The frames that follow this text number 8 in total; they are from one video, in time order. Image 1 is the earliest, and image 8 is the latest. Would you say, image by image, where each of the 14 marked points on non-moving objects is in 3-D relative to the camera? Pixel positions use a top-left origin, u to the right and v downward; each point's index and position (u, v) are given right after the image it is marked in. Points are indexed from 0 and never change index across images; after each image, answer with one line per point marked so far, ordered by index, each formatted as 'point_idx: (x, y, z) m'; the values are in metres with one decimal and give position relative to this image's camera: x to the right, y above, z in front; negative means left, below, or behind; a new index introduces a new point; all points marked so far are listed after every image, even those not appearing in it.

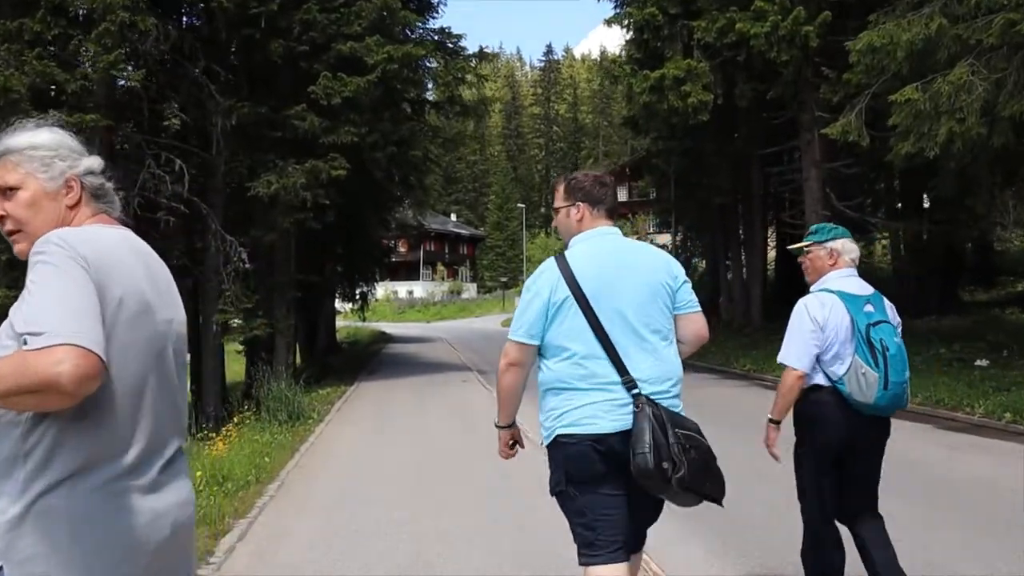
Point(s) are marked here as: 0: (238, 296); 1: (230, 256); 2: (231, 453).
0: (-5.2, -0.1, +17.0) m
1: (-5.5, +0.6, +17.0) m
2: (-3.1, -1.8, +9.7) m
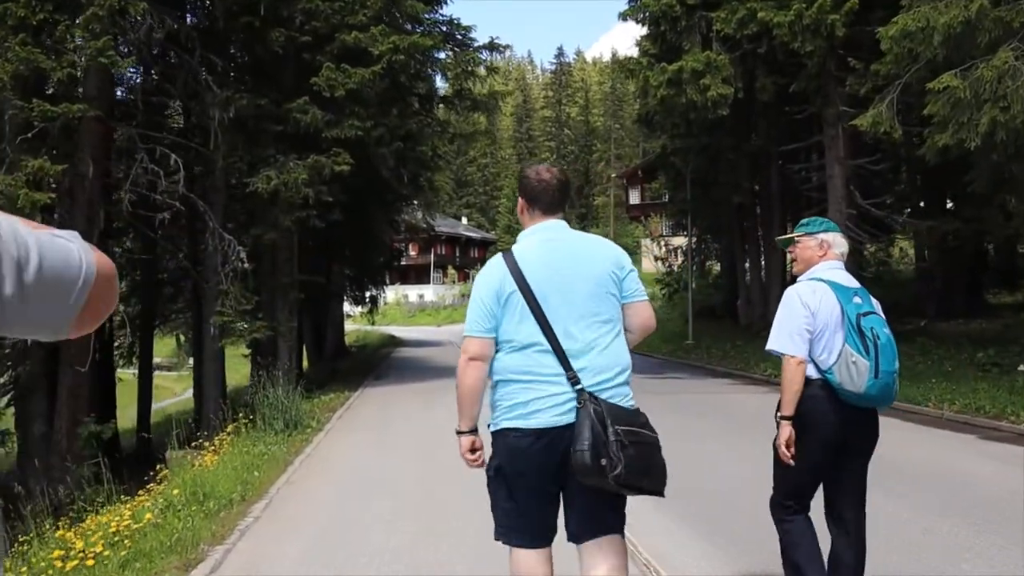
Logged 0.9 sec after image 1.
0: (-5.0, -0.2, +16.2) m
1: (-5.3, +0.6, +16.2) m
2: (-3.0, -1.8, +8.9) m
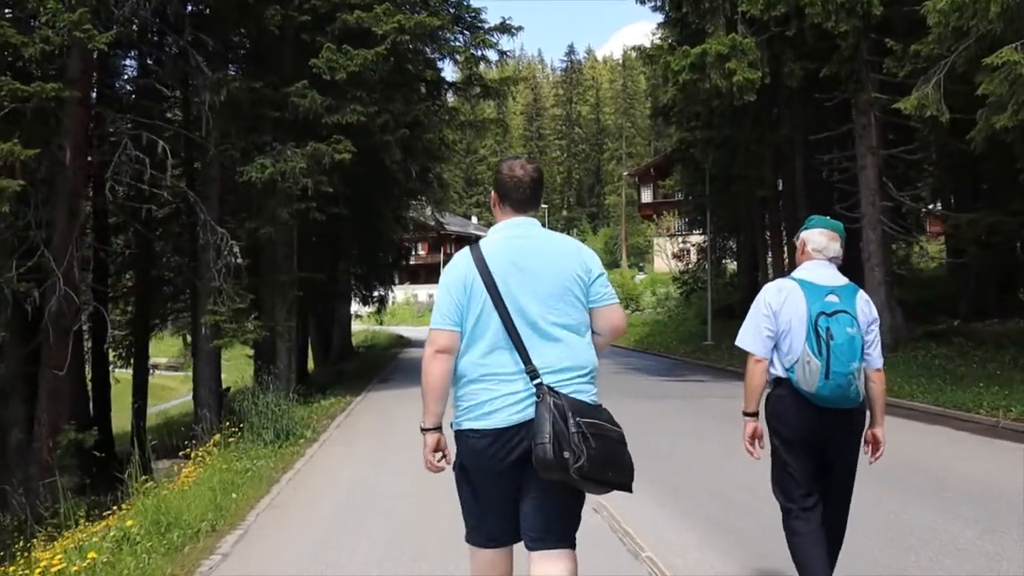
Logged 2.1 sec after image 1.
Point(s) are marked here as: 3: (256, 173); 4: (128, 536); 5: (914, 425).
0: (-4.8, -0.1, +15.1) m
1: (-5.0, +0.7, +15.1) m
2: (-2.8, -1.8, +7.8) m
3: (-4.3, +1.9, +14.7) m
4: (-2.7, -1.7, +6.2) m
5: (+6.3, -2.2, +13.8) m
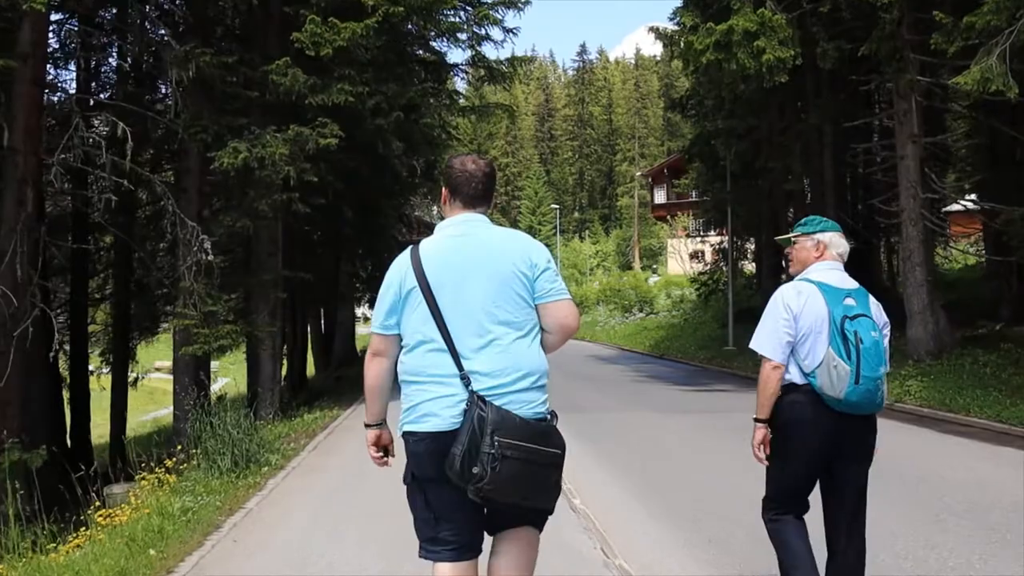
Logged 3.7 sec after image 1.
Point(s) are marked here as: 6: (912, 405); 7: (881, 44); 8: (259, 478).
0: (-4.7, -0.1, +13.5) m
1: (-5.0, +0.6, +13.5) m
2: (-2.9, -1.8, +6.2) m
3: (-4.2, +1.9, +13.1) m
4: (-2.7, -1.7, +4.5) m
5: (+6.4, -2.2, +12.1) m
6: (+7.2, -2.1, +15.9) m
7: (+7.2, +4.8, +17.2) m
8: (-2.6, -1.9, +8.9) m
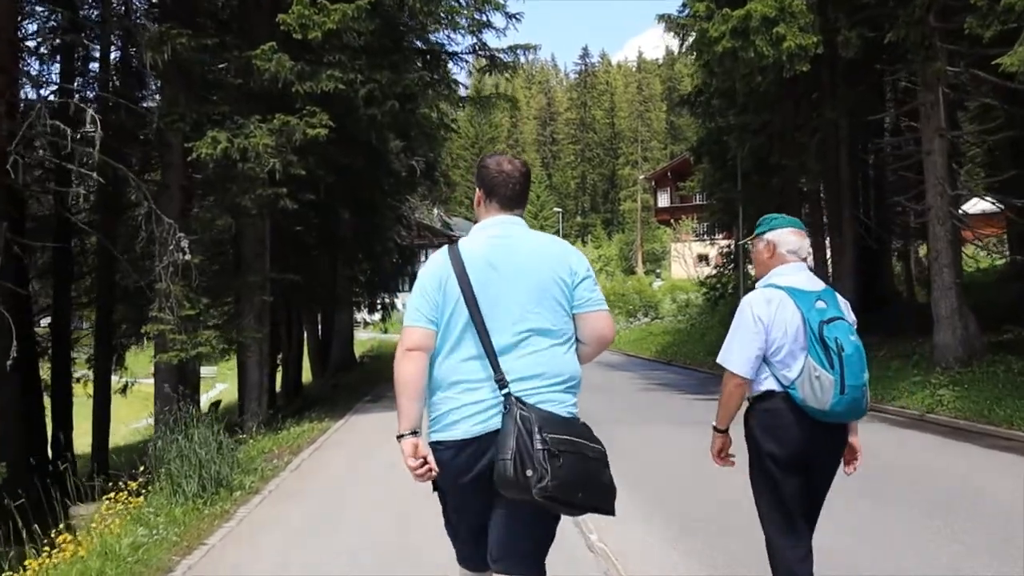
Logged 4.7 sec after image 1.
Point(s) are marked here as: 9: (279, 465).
0: (-4.6, -0.1, +12.4) m
1: (-4.9, +0.6, +12.5) m
2: (-2.8, -1.7, +5.1) m
3: (-4.2, +1.9, +12.1) m
4: (-2.7, -1.7, +3.4) m
5: (+6.4, -2.2, +11.0) m
6: (+7.3, -2.1, +14.9) m
7: (+7.3, +4.7, +16.2) m
8: (-2.5, -1.9, +7.9) m
9: (-2.7, -2.0, +10.1) m
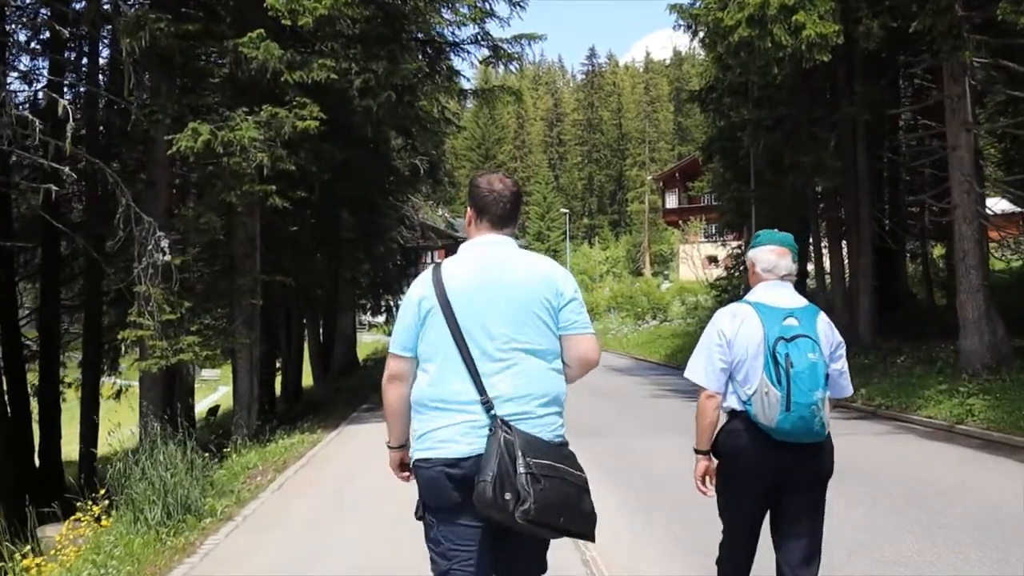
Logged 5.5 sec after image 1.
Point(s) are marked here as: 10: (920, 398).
0: (-4.6, -0.2, +11.7) m
1: (-4.9, +0.6, +11.7) m
2: (-2.8, -1.8, +4.3) m
3: (-4.1, +1.9, +11.3) m
4: (-2.7, -1.7, +2.6) m
5: (+6.5, -2.2, +10.1) m
6: (+7.3, -2.2, +14.0) m
7: (+7.4, +4.7, +15.3) m
8: (-2.5, -2.0, +7.1) m
9: (-2.7, -2.1, +9.3) m
10: (+7.6, -2.0, +16.4) m
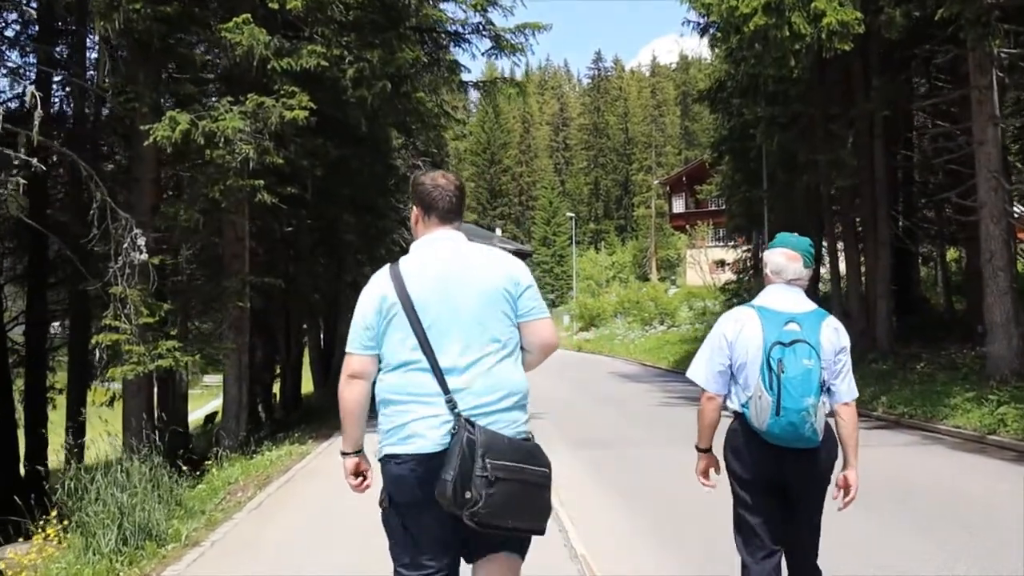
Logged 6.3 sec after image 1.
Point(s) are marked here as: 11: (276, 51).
0: (-4.6, -0.2, +10.9) m
1: (-4.8, +0.6, +10.9) m
2: (-2.8, -1.7, +3.5) m
3: (-4.1, +1.8, +10.5) m
4: (-2.7, -1.7, +1.9) m
5: (+6.5, -2.2, +9.3) m
6: (+7.4, -2.2, +13.1) m
7: (+7.4, +4.7, +14.5) m
8: (-2.5, -2.0, +6.3) m
9: (-2.6, -2.1, +8.5) m
10: (+7.6, -2.1, +15.5) m
11: (-3.1, +3.1, +11.4) m
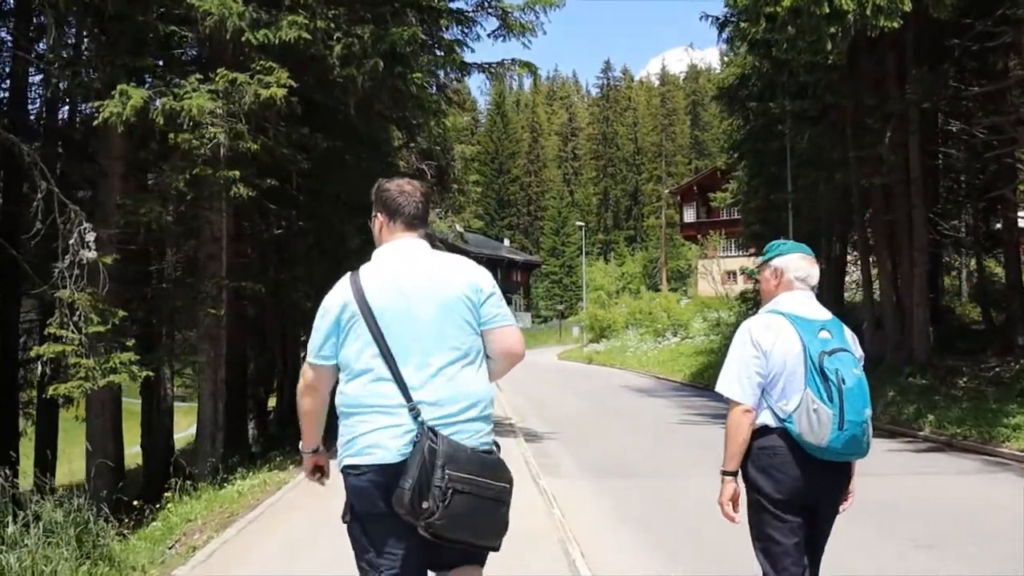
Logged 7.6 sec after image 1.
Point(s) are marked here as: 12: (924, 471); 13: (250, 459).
0: (-4.5, -0.2, +9.4) m
1: (-4.7, +0.5, +9.5) m
2: (-2.8, -1.7, +2.0) m
3: (-4.0, +1.8, +9.1) m
4: (-2.7, -1.6, +0.4) m
5: (+6.6, -2.2, +7.7) m
6: (+7.5, -2.3, +11.5) m
7: (+7.5, +4.6, +13.0) m
8: (-2.5, -1.9, +4.8) m
9: (-2.6, -2.1, +7.0) m
10: (+7.8, -2.2, +13.9) m
11: (-3.0, +3.0, +10.0) m
12: (+5.7, -2.5, +12.2) m
13: (-4.1, -2.7, +13.9) m
